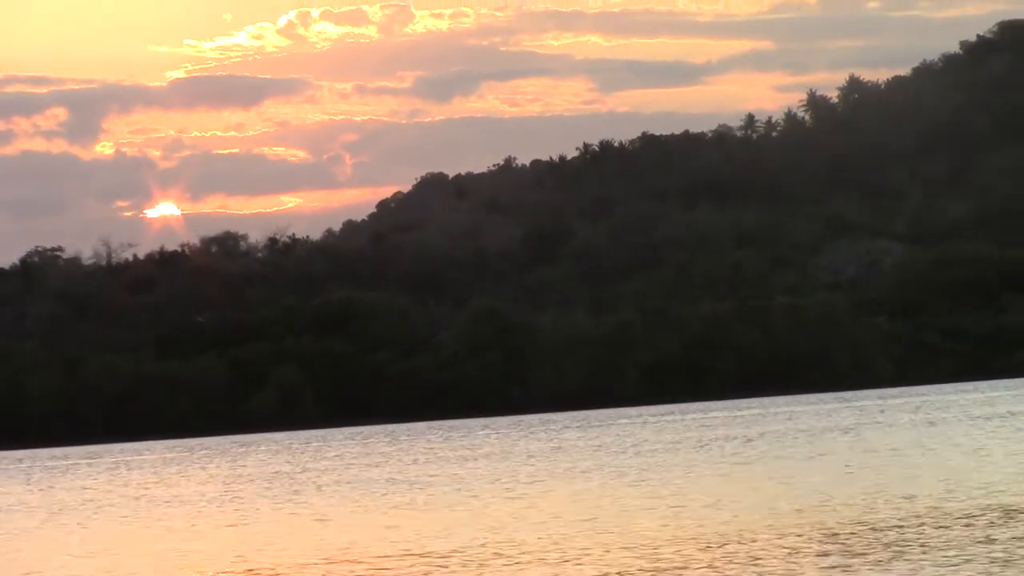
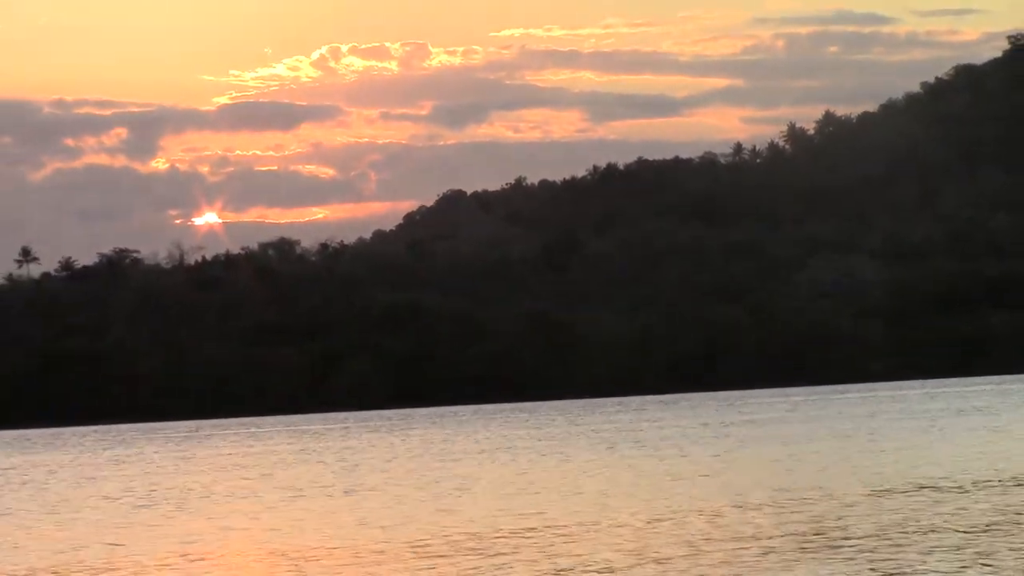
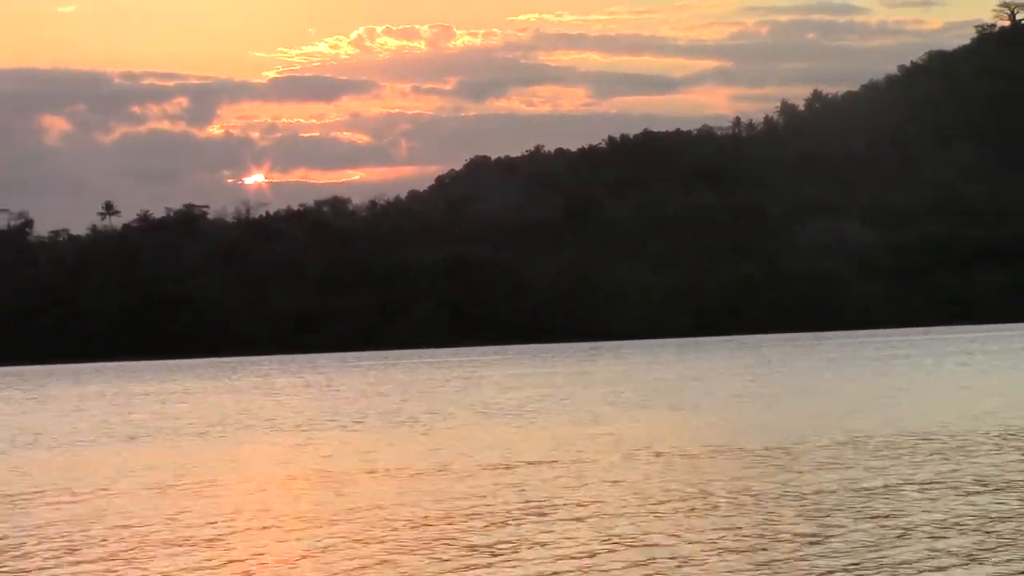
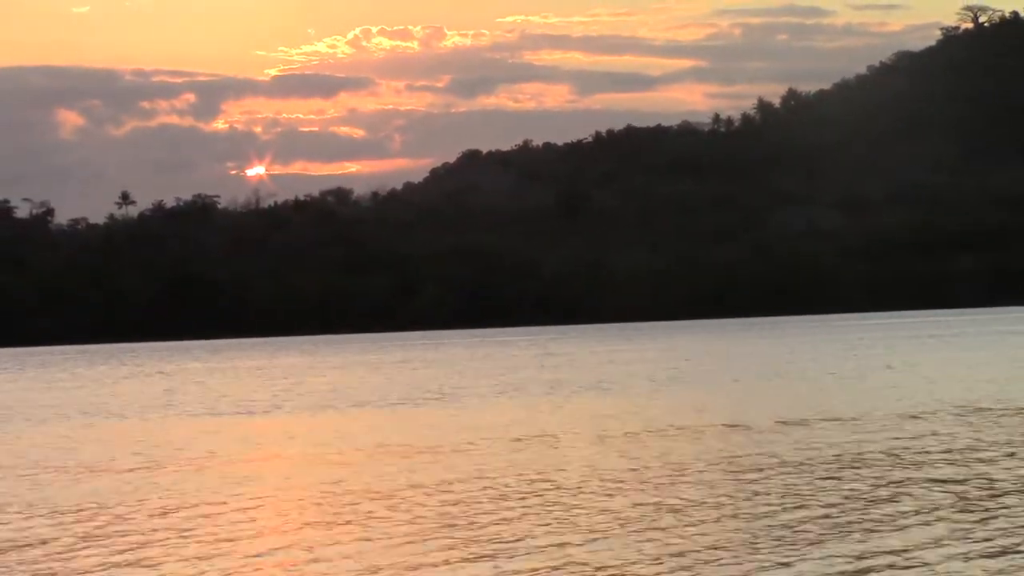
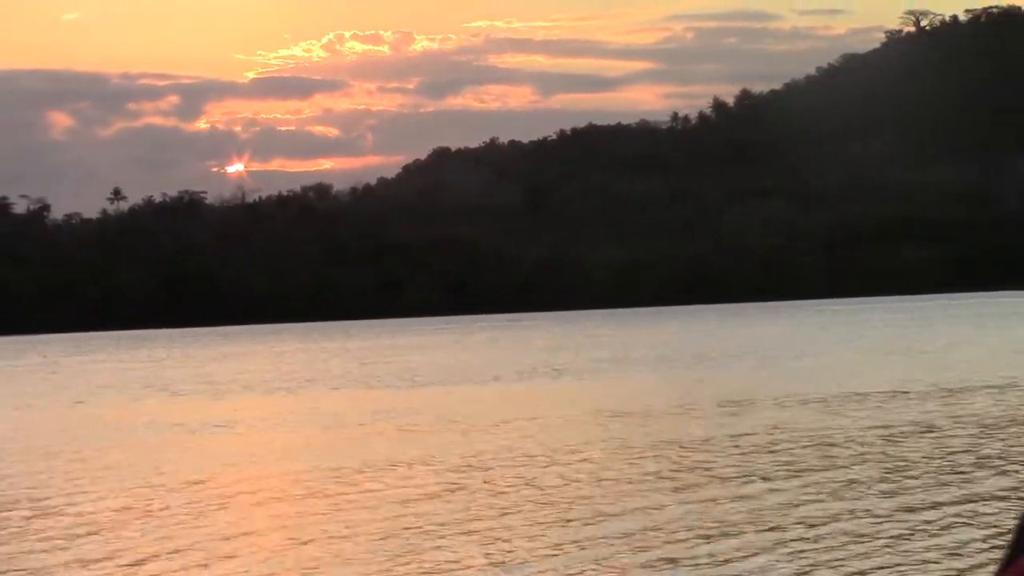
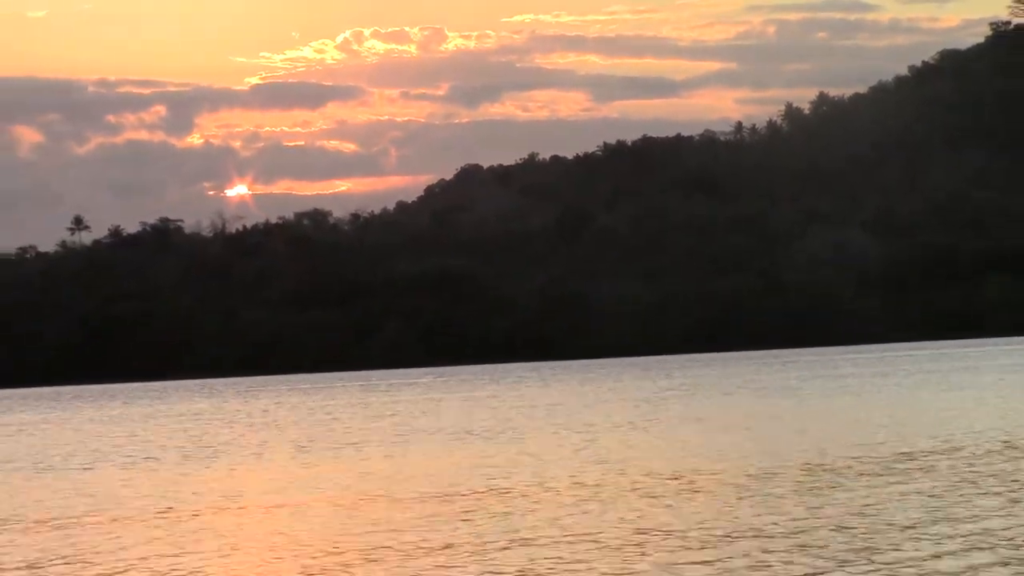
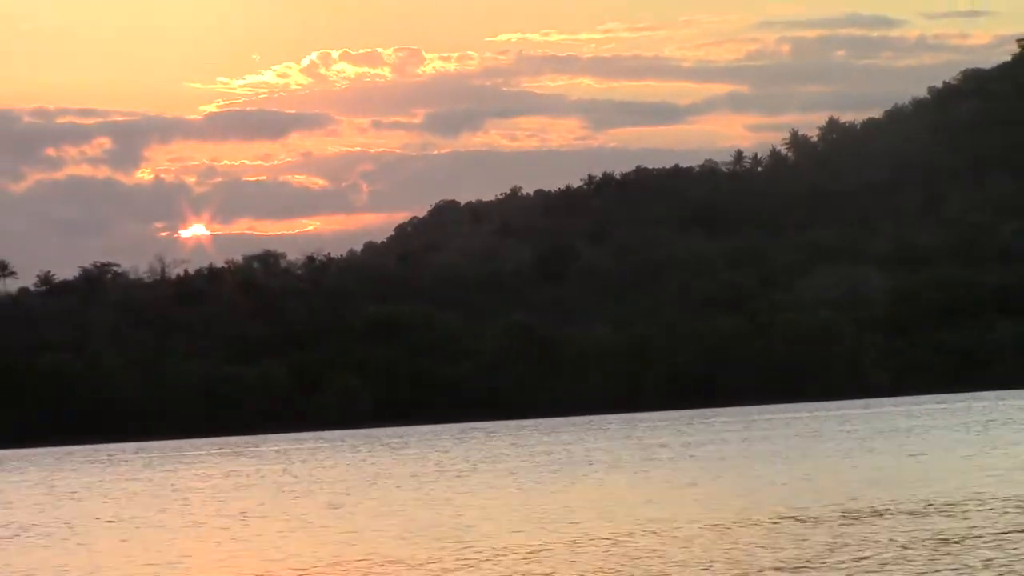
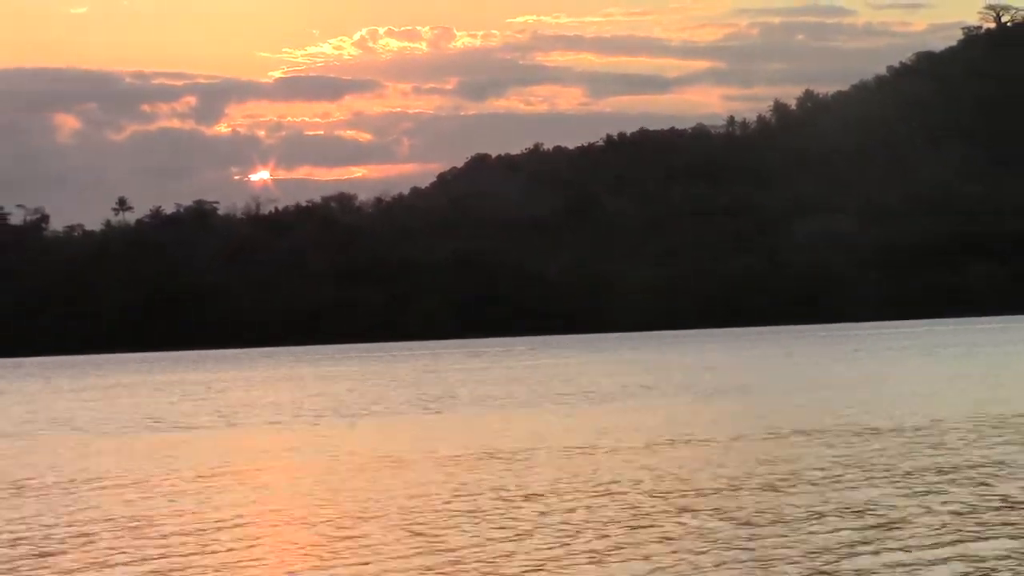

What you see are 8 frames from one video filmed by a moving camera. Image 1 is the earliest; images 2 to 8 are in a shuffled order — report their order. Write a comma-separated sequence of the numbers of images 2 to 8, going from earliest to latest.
7, 2, 6, 3, 8, 4, 5
